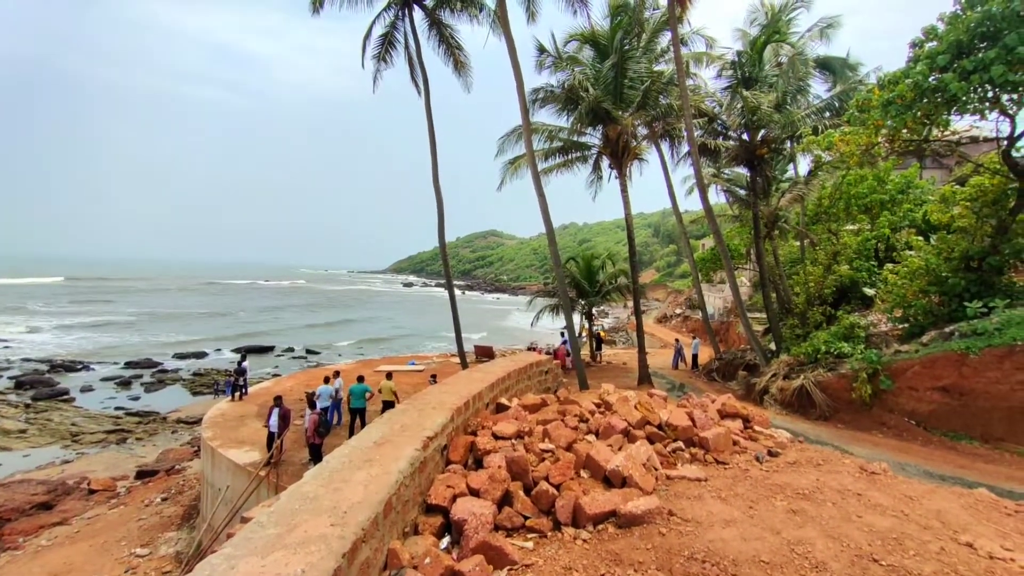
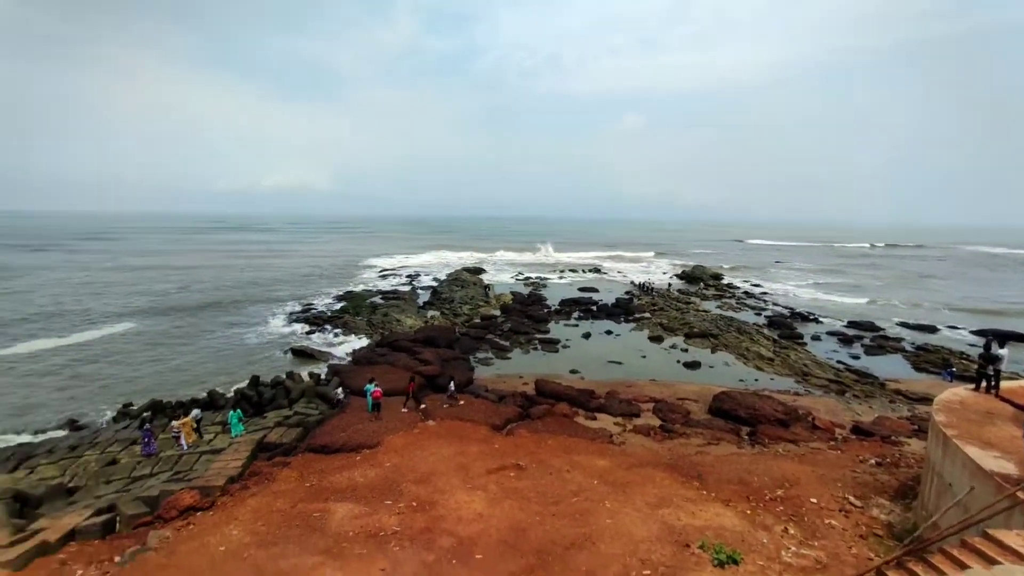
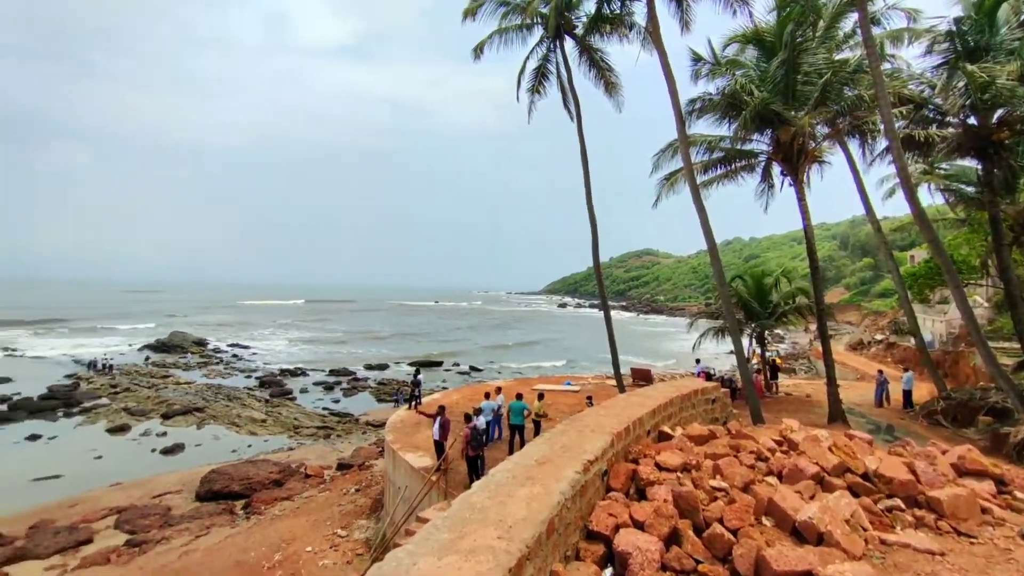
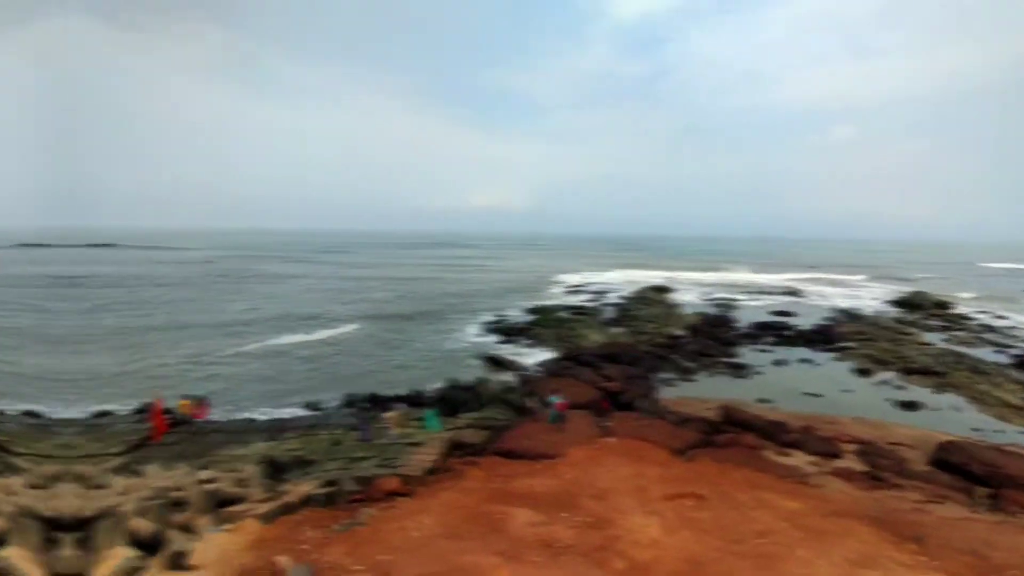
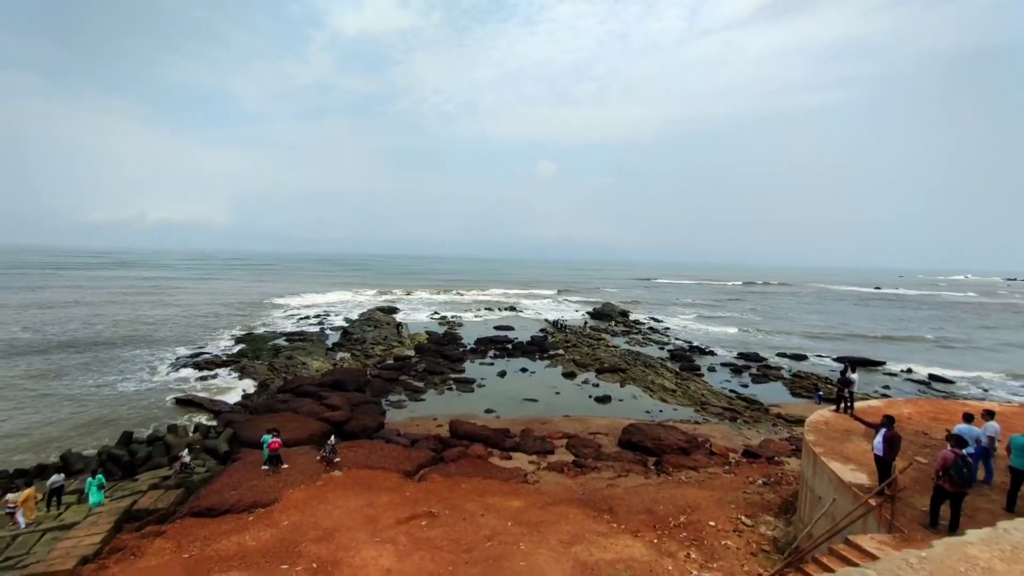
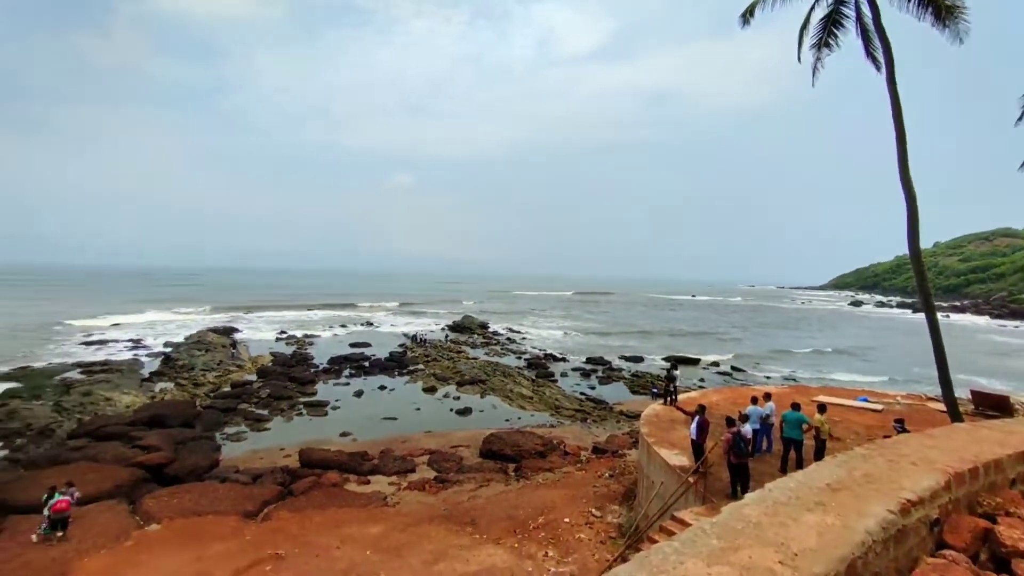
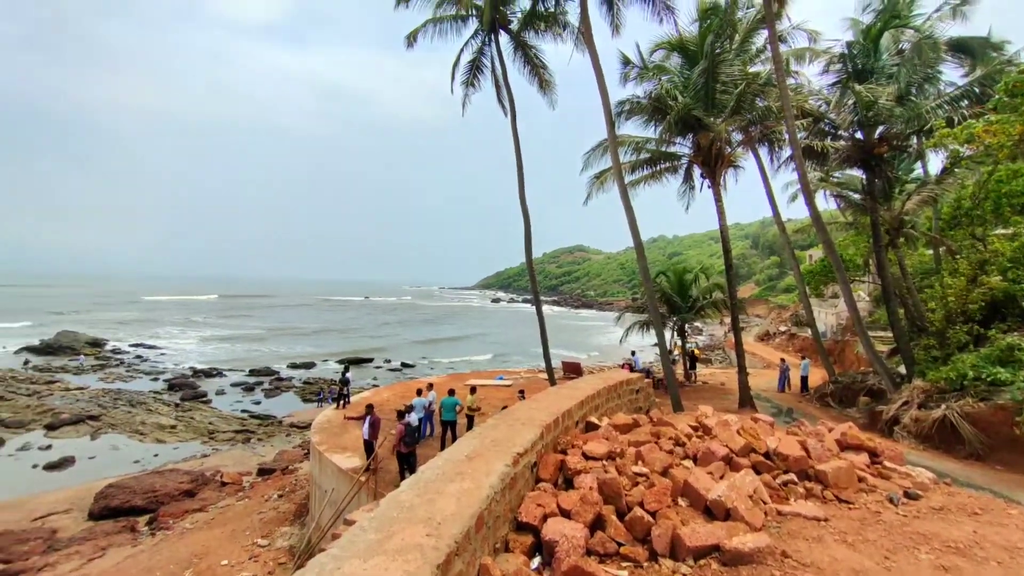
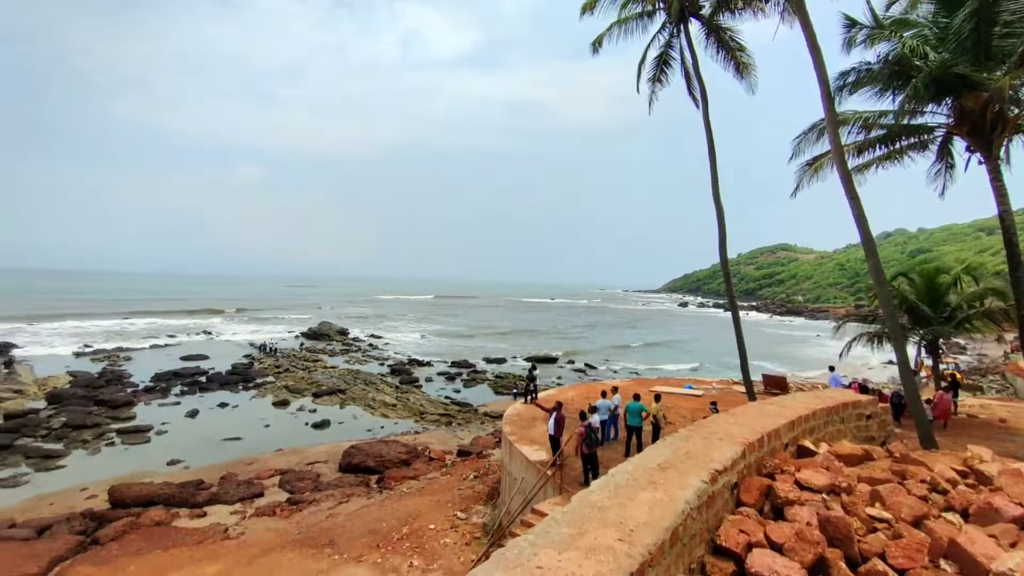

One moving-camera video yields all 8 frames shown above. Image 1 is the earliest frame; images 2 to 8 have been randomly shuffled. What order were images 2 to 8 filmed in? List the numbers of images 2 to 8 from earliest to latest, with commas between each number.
7, 3, 8, 6, 5, 2, 4
